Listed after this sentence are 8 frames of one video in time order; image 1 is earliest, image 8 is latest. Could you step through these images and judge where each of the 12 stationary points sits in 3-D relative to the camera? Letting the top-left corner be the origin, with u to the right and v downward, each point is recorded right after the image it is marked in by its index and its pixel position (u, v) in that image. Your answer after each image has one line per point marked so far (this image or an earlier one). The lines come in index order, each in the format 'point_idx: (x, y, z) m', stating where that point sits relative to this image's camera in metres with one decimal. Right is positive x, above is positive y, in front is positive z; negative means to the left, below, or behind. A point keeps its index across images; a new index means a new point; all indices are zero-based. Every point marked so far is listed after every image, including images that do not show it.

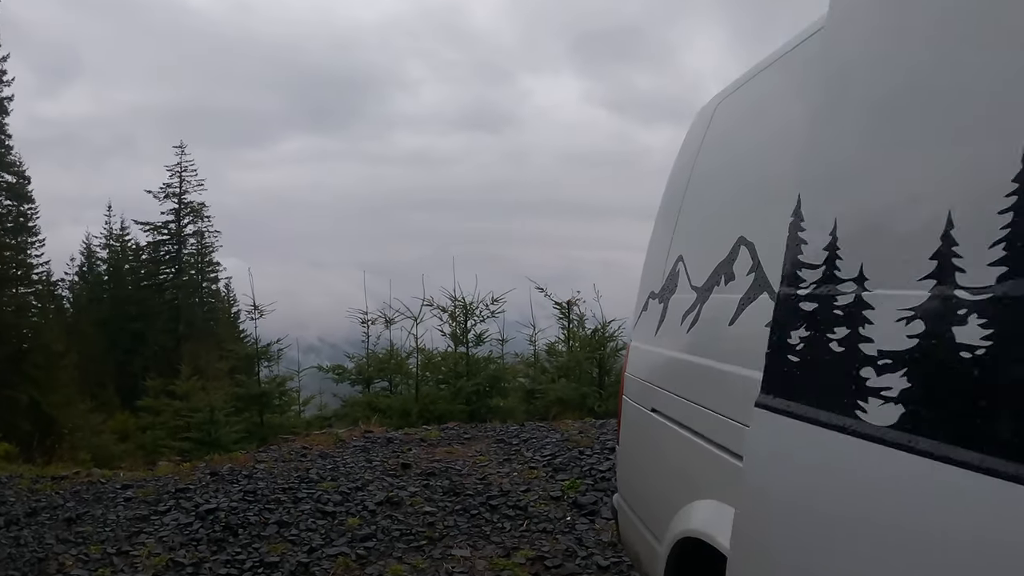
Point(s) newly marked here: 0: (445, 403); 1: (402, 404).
0: (-0.8, -1.3, +16.0) m
1: (-1.3, -1.3, +16.0) m
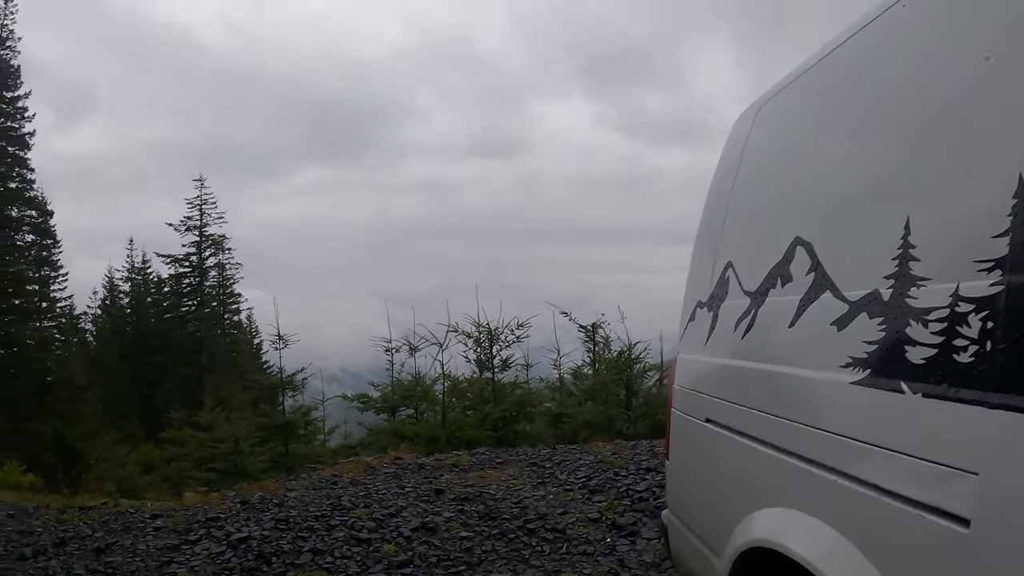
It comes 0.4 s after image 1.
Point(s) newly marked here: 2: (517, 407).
0: (-0.5, -1.6, +15.9) m
1: (-0.9, -1.6, +15.8) m
2: (+0.1, -1.4, +16.6) m
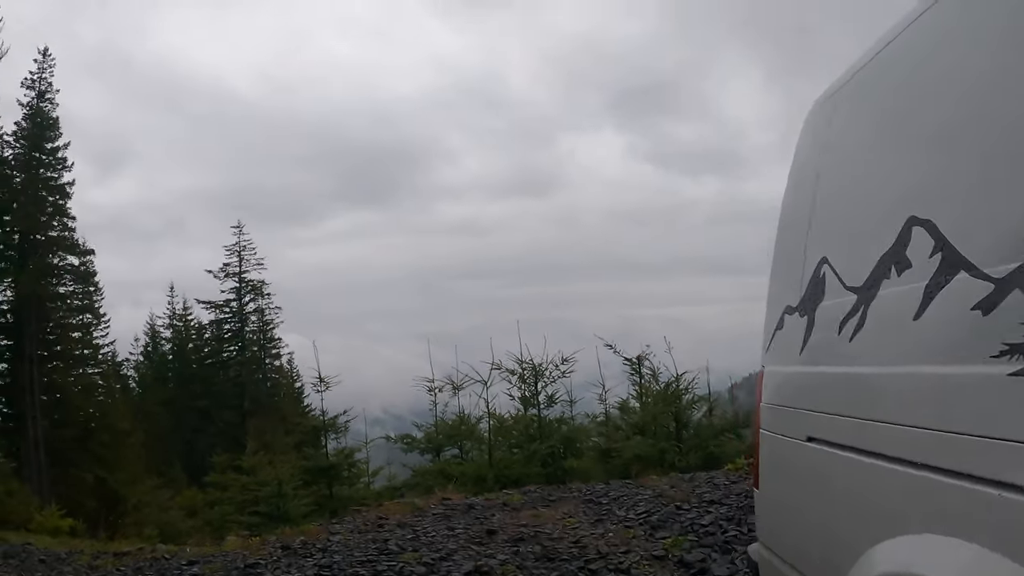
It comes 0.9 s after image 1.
0: (+0.1, -2.0, +15.5) m
1: (-0.4, -2.0, +15.5) m
2: (+0.6, -1.8, +16.2) m
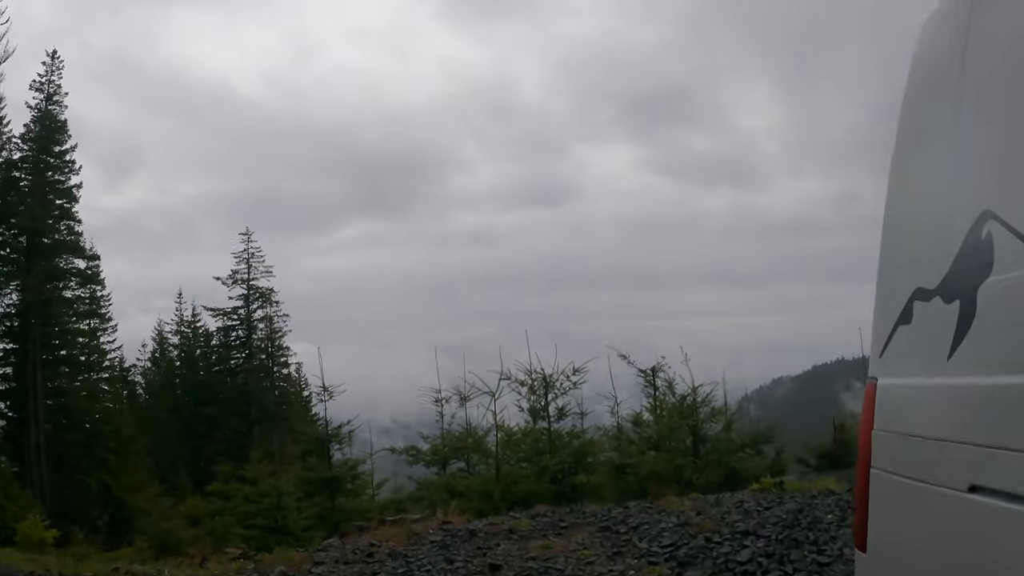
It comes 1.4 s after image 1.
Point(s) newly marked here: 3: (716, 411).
0: (+0.2, -2.1, +14.8) m
1: (-0.3, -2.1, +14.8) m
2: (+0.7, -1.9, +15.5) m
3: (+2.0, -1.2, +13.7) m
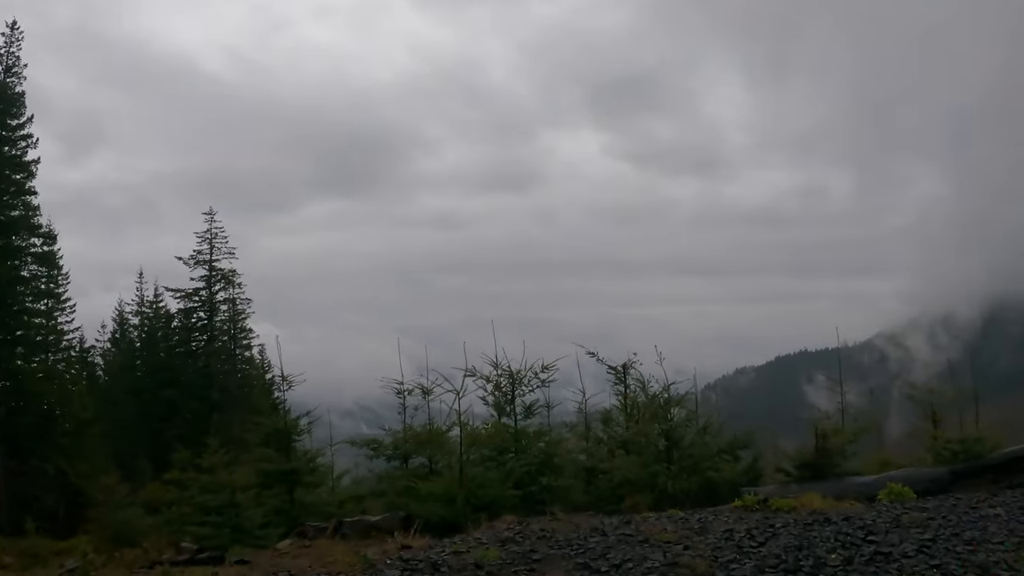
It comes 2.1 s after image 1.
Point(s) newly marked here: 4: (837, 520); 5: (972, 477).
0: (-0.2, -2.0, +14.2) m
1: (-0.7, -2.0, +14.1) m
2: (+0.3, -1.9, +14.9) m
3: (+1.7, -1.2, +13.2) m
4: (+1.5, -1.1, +6.5) m
5: (+3.4, -1.4, +10.3) m
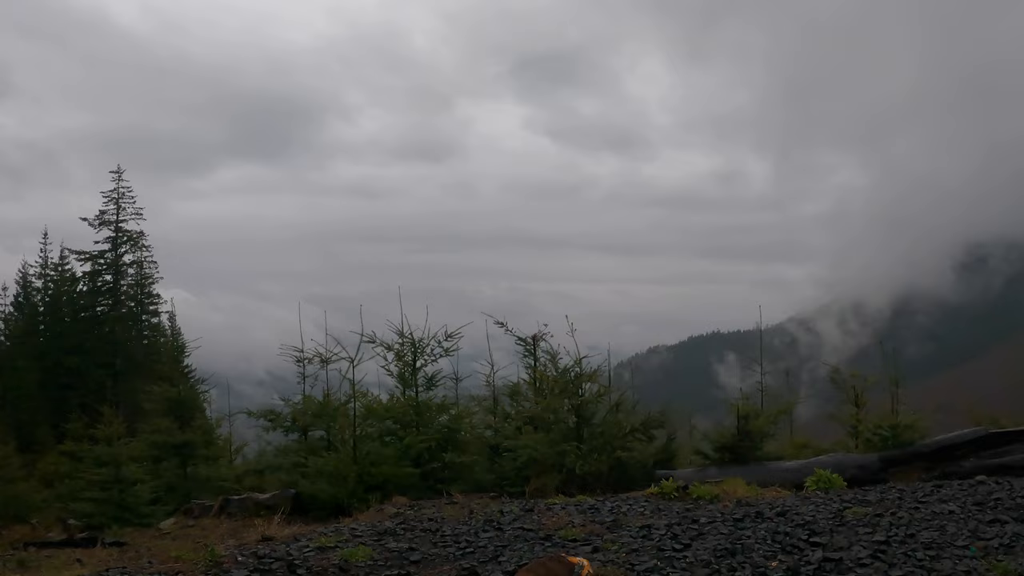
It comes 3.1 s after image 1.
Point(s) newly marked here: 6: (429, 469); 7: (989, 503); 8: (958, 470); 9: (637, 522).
0: (-1.2, -1.6, +13.2) m
1: (-1.7, -1.6, +13.1) m
2: (-0.7, -1.5, +13.9) m
3: (+0.8, -0.9, +12.3) m
4: (+1.1, -0.9, +5.6) m
5: (+2.7, -1.2, +9.5) m
6: (-0.8, -1.8, +13.9) m
7: (+2.0, -0.9, +5.8) m
8: (+3.0, -1.2, +9.3) m
9: (+0.5, -0.9, +5.6) m
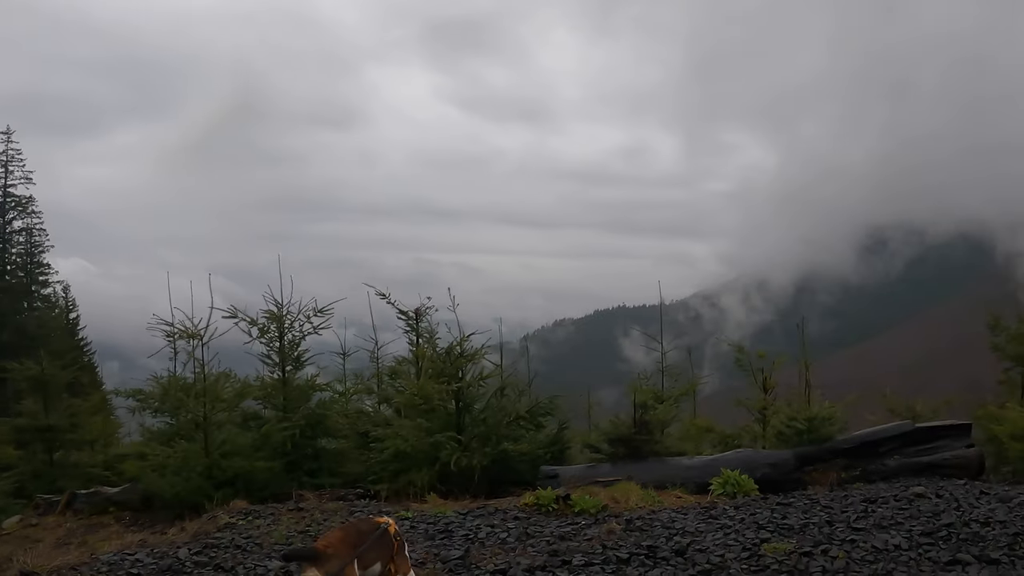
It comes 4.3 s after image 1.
0: (-2.2, -1.4, +11.7) m
1: (-2.7, -1.4, +11.6) m
2: (-1.8, -1.2, +12.5) m
3: (-0.2, -0.7, +11.0) m
4: (+0.5, -0.8, +4.4) m
5: (+1.9, -1.0, +8.3) m
6: (-2.0, -1.5, +12.5) m
7: (+1.4, -0.8, +4.6) m
8: (+2.2, -1.1, +8.1) m
9: (-0.1, -0.8, +4.2) m
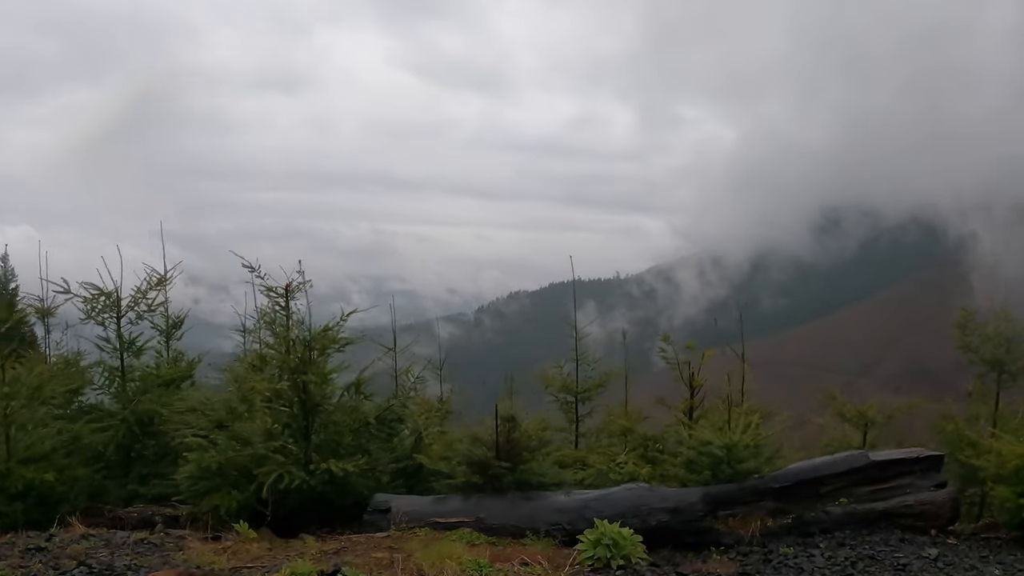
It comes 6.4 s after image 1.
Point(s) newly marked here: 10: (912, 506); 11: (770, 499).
0: (-3.2, -1.1, +9.4) m
1: (-3.7, -1.1, +9.3) m
2: (-2.8, -1.0, +10.2) m
3: (-1.1, -0.5, +8.7) m
4: (-0.2, -0.8, +2.1) m
5: (+1.0, -0.9, +6.1) m
6: (-2.9, -1.3, +10.2) m
7: (+0.7, -0.8, +2.4) m
8: (+1.3, -1.0, +5.9) m
9: (-0.8, -0.8, +2.0) m
10: (+1.9, -1.0, +6.3) m
11: (+1.2, -0.9, +6.1) m
